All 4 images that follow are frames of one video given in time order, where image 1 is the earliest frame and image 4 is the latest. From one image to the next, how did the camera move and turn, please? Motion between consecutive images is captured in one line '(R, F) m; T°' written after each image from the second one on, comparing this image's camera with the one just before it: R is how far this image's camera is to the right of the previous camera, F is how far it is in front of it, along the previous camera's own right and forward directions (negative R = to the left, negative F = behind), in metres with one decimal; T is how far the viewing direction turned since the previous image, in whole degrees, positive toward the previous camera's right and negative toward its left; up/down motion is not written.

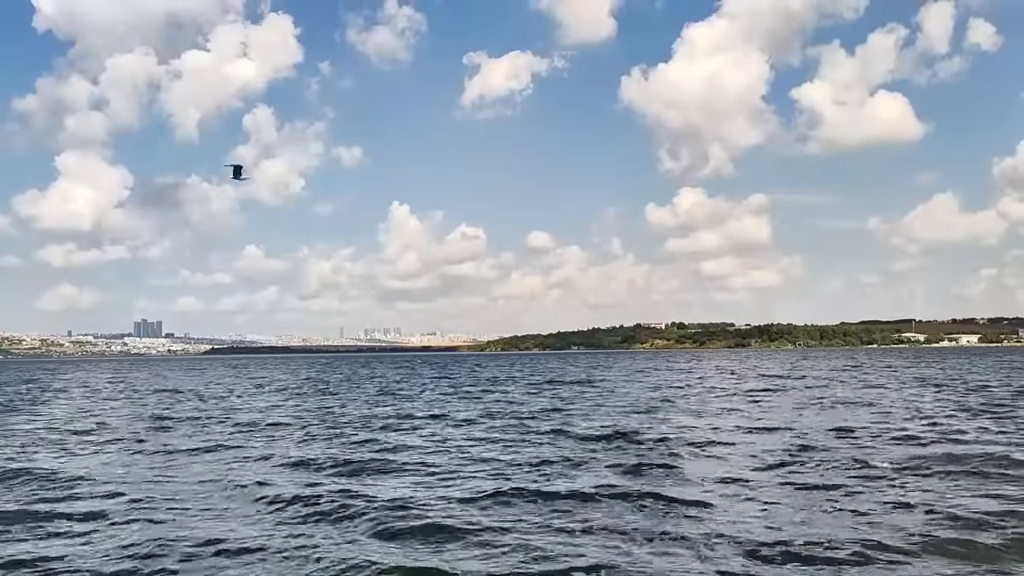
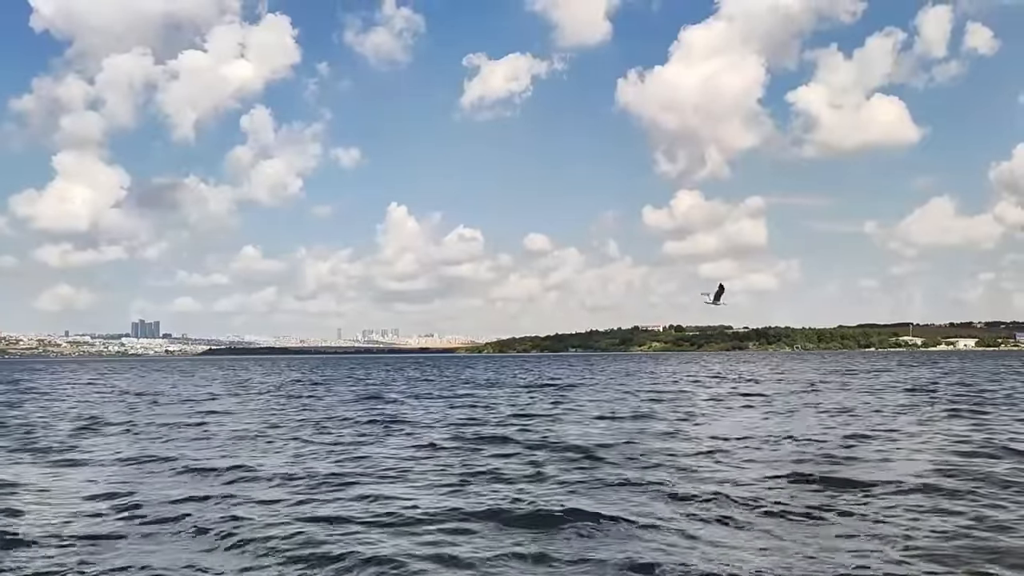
(-0.3, 0.0) m; 0°
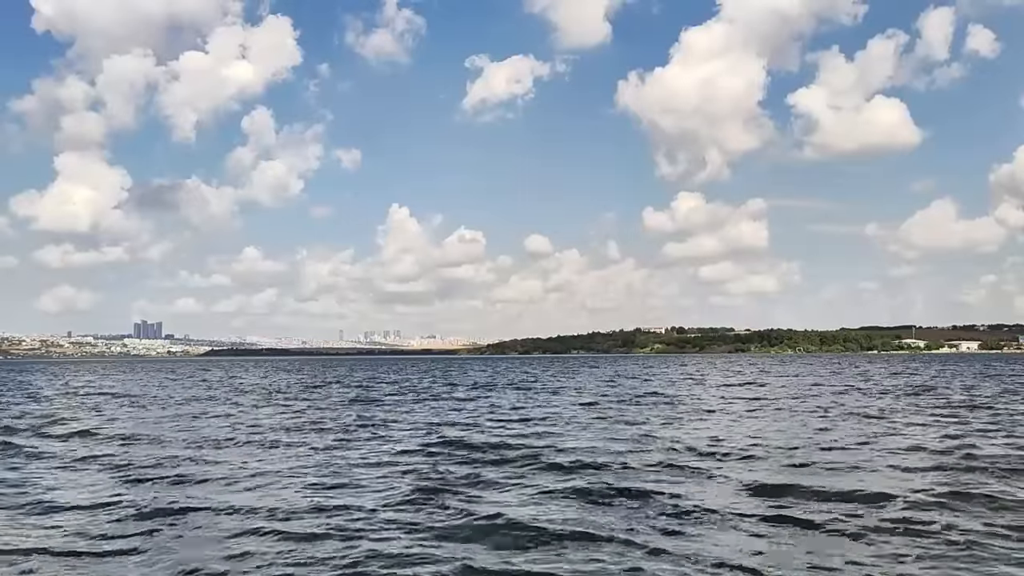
(-1.3, -0.2) m; 0°
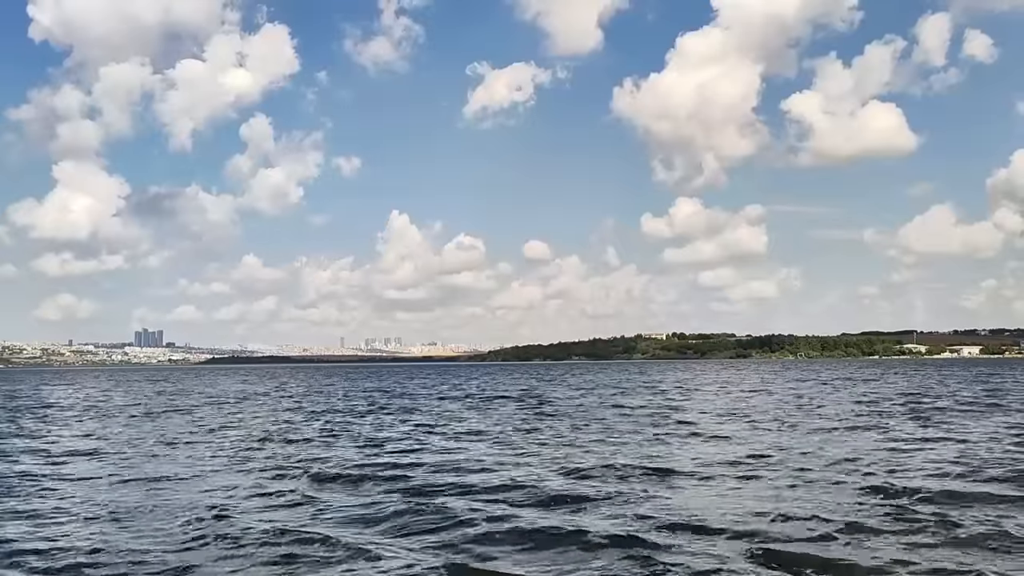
(-0.1, -0.5) m; 0°
